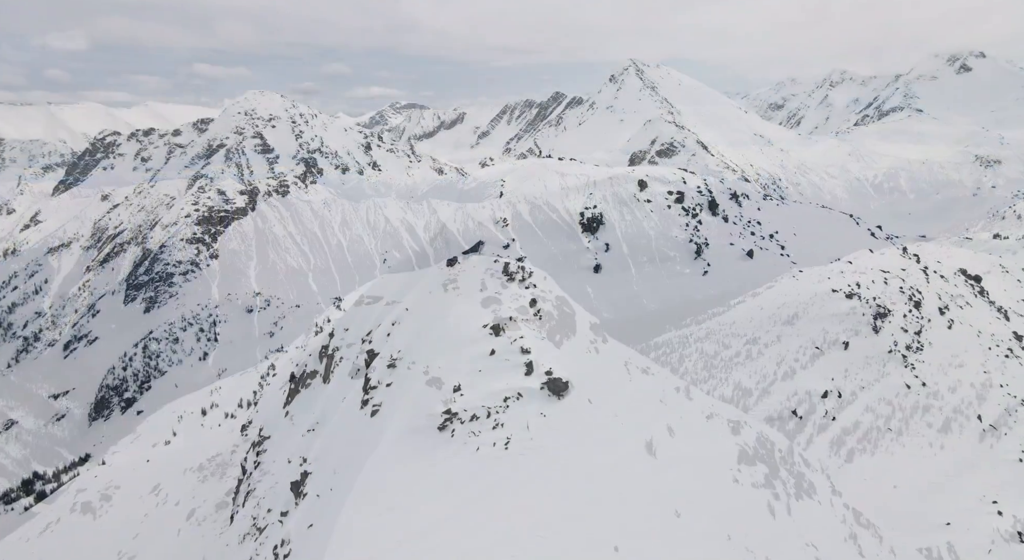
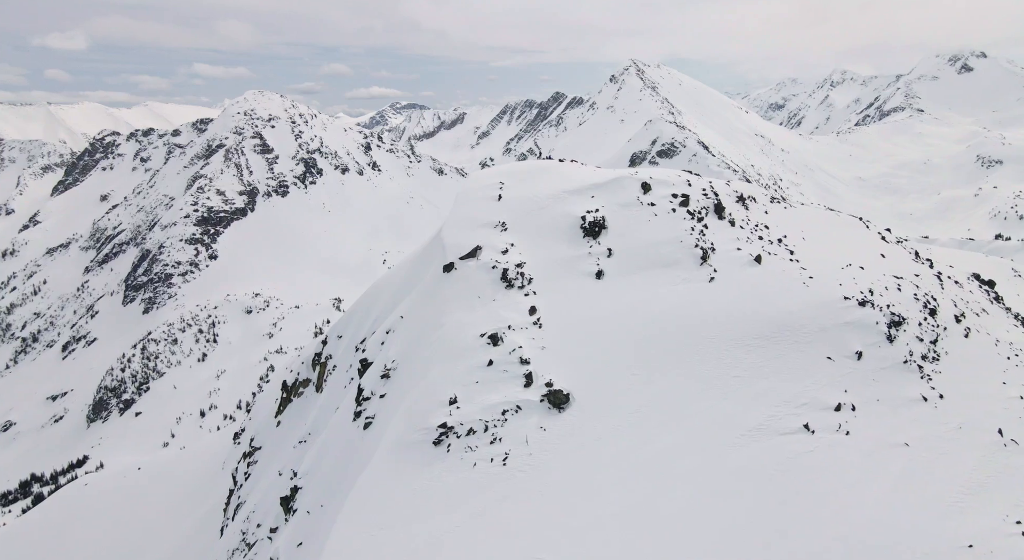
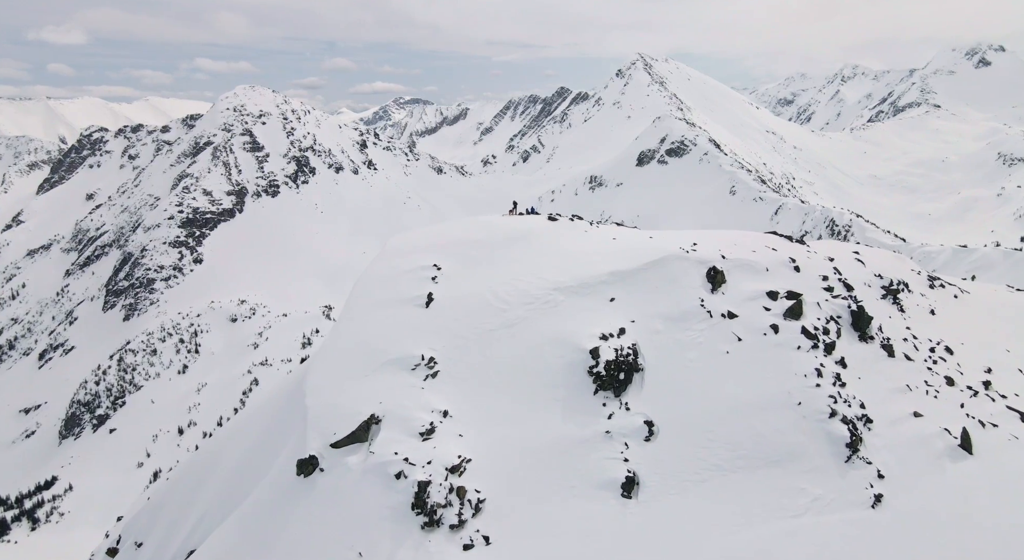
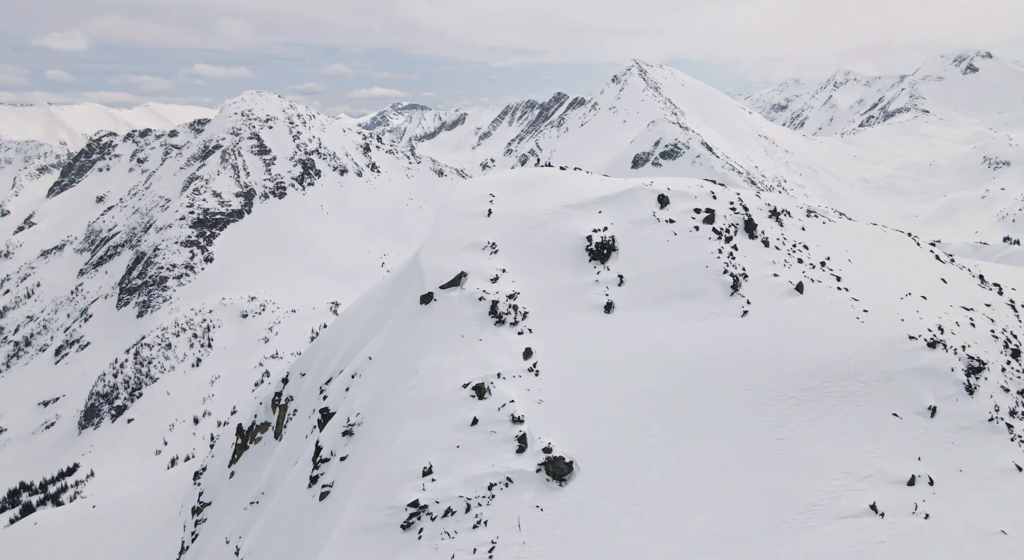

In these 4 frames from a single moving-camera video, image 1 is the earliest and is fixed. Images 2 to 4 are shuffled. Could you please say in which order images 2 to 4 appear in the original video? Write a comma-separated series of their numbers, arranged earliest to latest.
2, 4, 3
